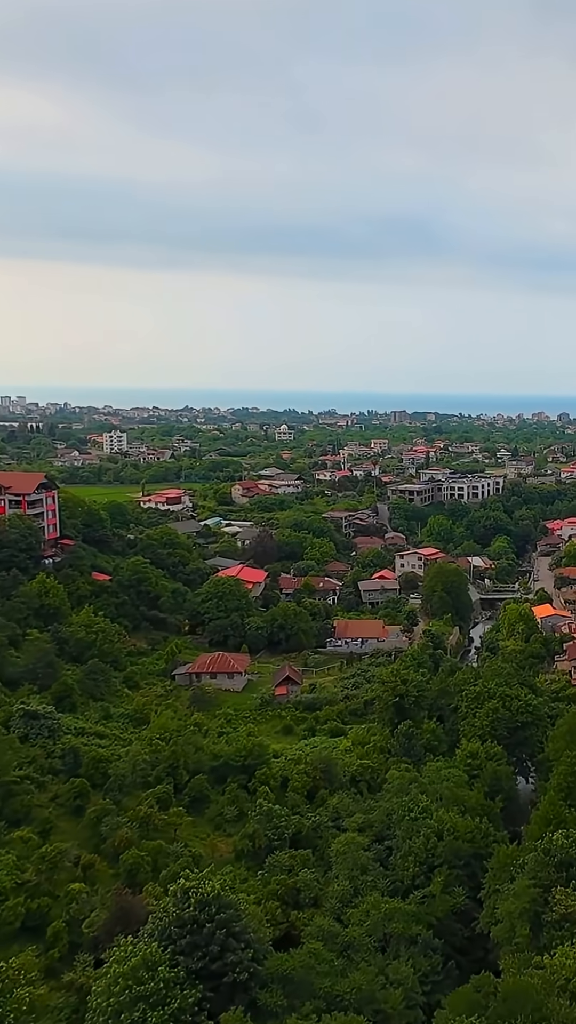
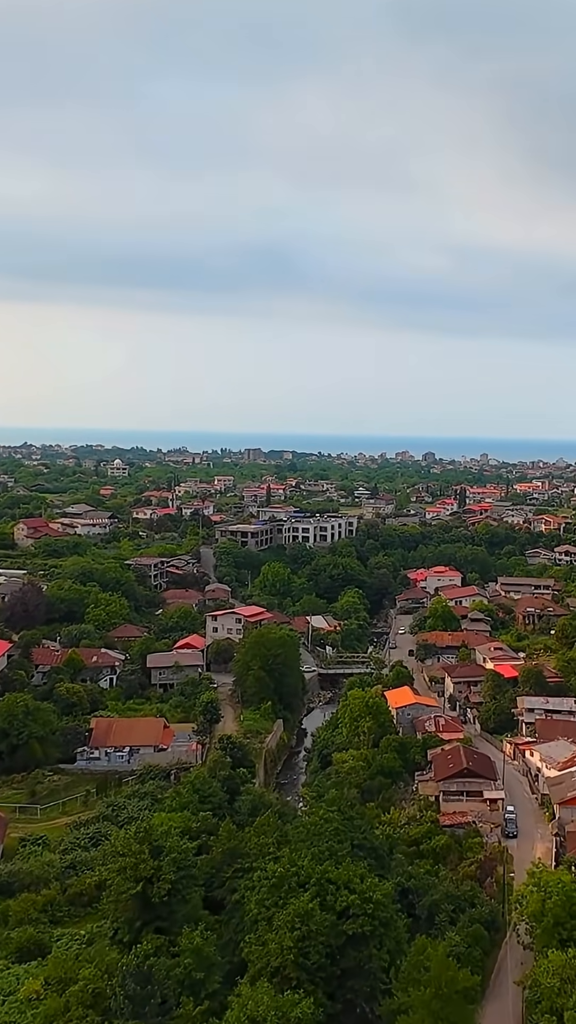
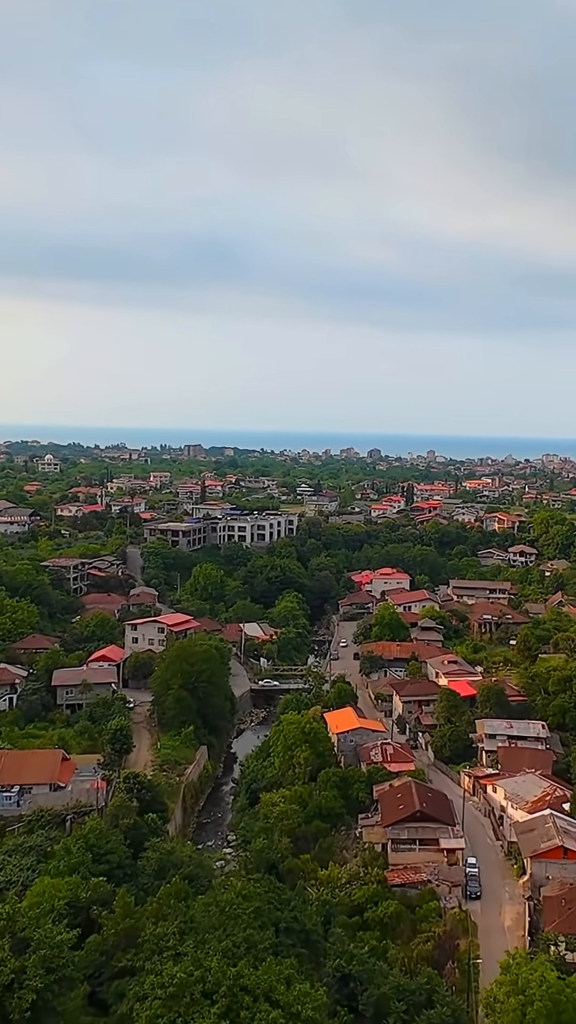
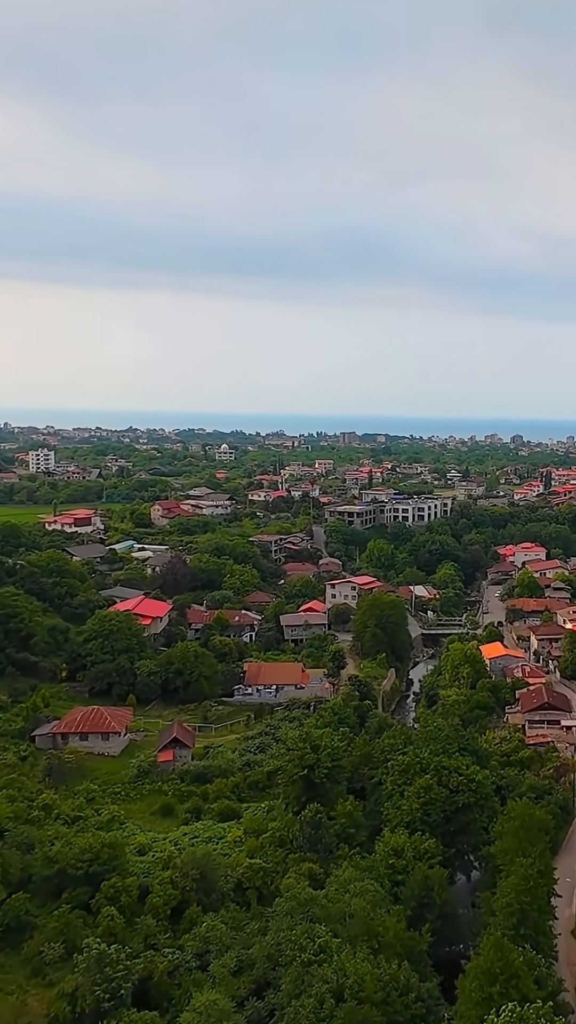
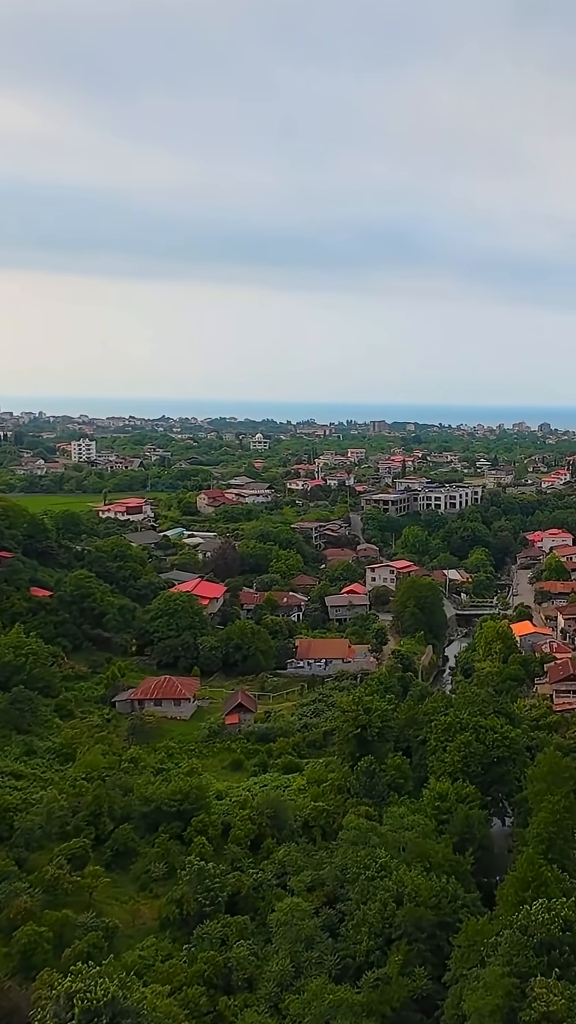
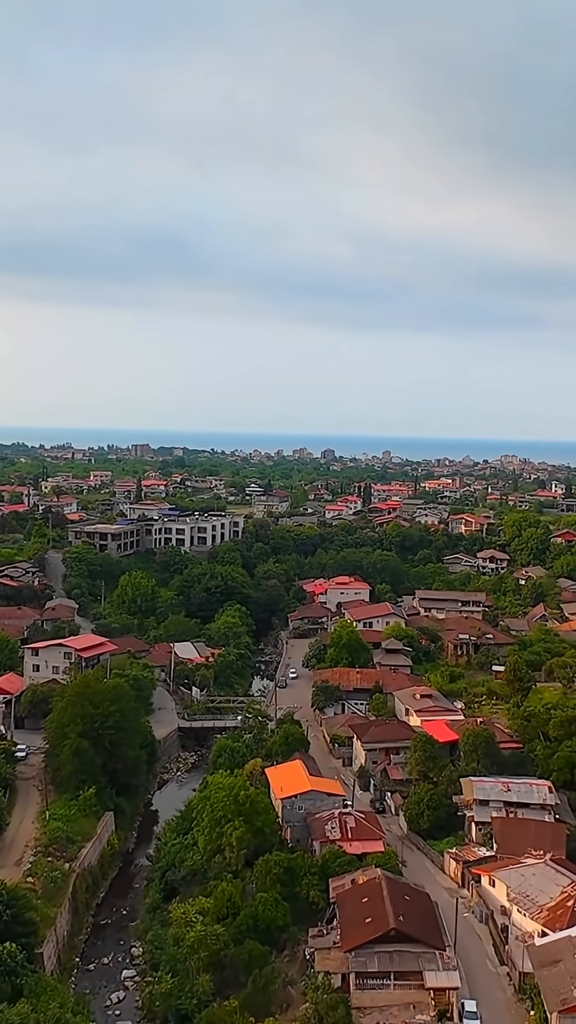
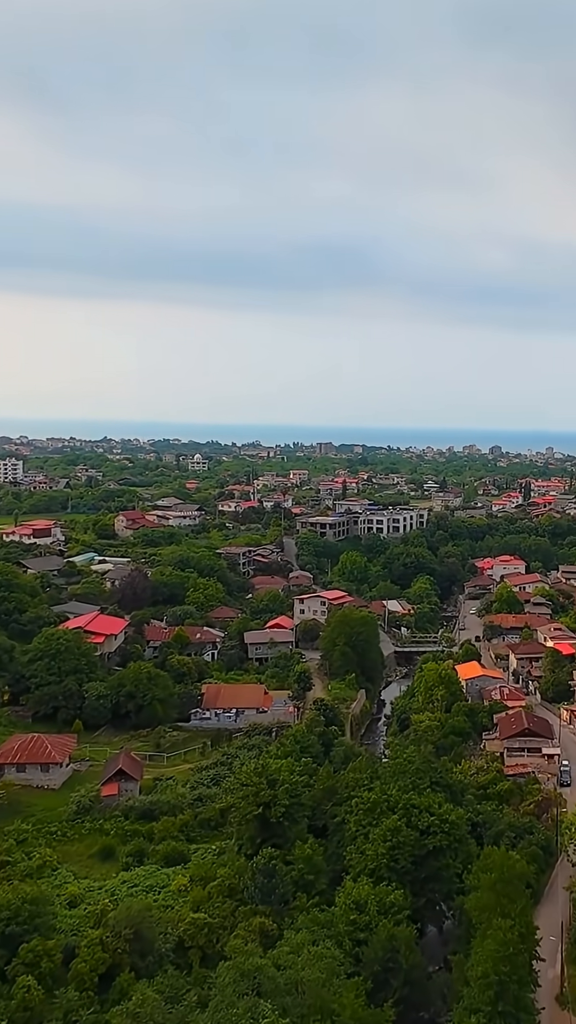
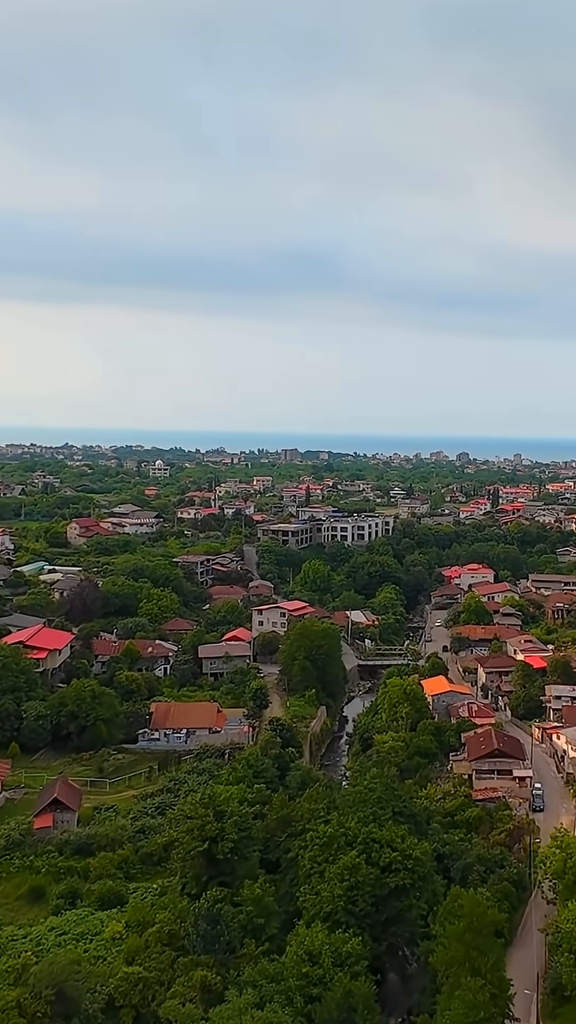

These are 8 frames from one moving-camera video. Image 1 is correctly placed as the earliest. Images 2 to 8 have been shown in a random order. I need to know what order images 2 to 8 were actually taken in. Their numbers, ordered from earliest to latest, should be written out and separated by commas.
5, 4, 7, 8, 2, 3, 6
